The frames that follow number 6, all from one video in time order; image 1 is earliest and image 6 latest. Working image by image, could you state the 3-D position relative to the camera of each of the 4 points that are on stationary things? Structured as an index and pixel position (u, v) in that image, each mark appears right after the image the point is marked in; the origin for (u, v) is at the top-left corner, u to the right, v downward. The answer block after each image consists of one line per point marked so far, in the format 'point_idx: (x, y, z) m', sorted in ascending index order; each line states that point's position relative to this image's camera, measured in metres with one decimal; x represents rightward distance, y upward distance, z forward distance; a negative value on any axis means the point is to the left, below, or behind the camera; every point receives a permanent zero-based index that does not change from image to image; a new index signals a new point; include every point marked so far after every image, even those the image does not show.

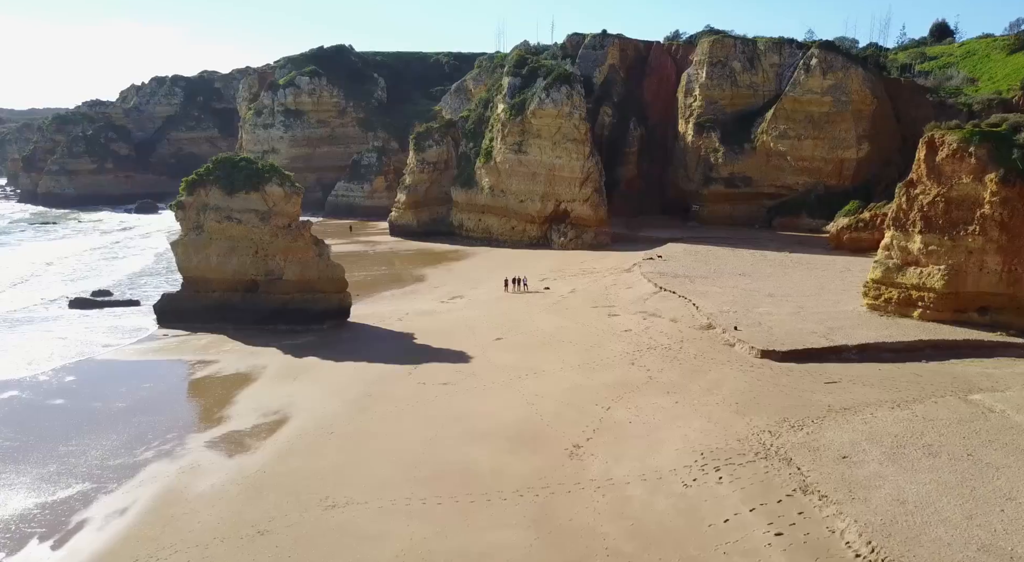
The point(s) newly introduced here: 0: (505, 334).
0: (-0.2, -1.5, +18.1) m
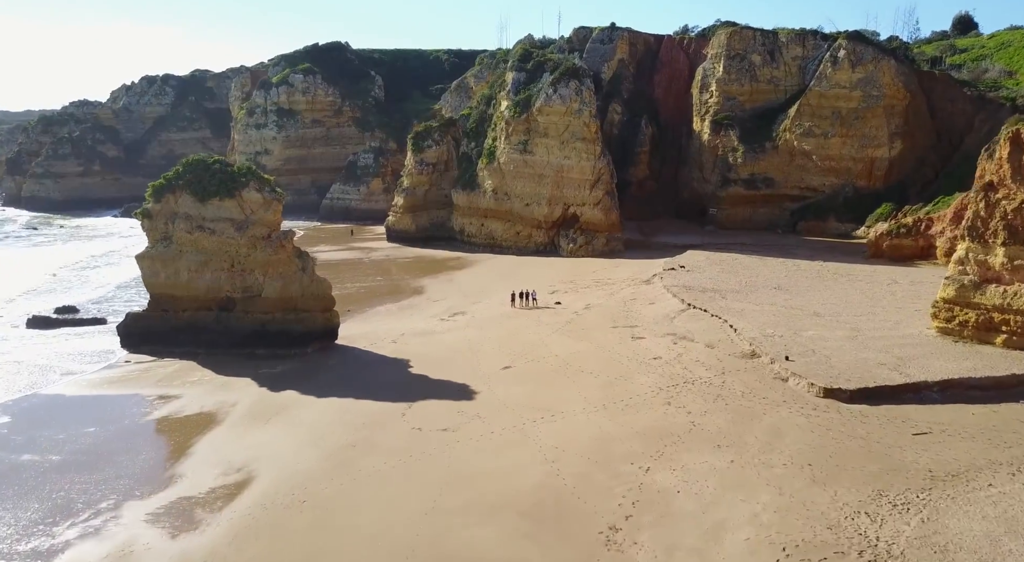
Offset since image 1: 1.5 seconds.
0: (+0.1, -2.0, +15.7) m
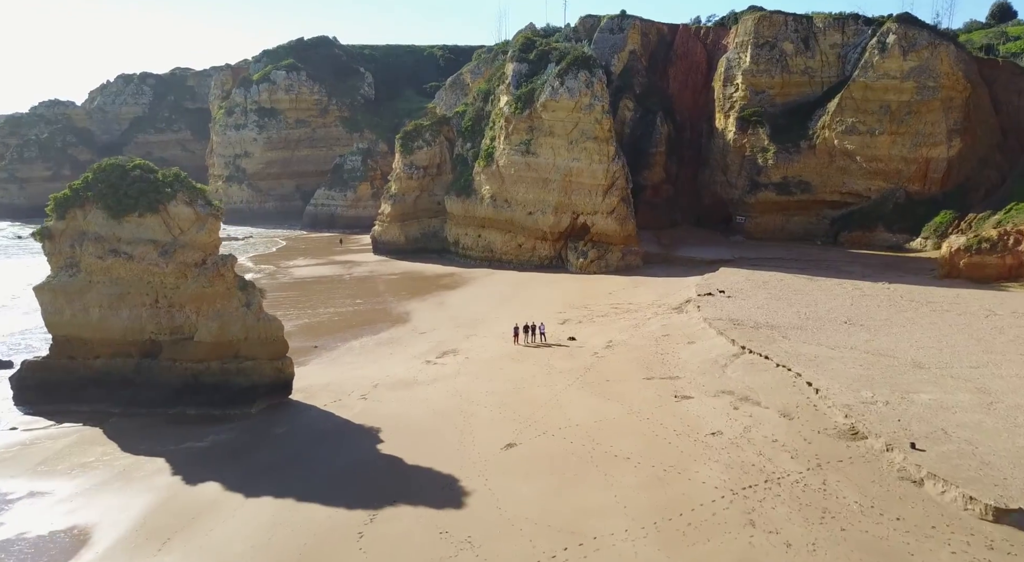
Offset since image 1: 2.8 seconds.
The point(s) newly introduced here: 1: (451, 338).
0: (+0.2, -2.8, +11.7) m
1: (-1.8, -1.7, +18.8) m
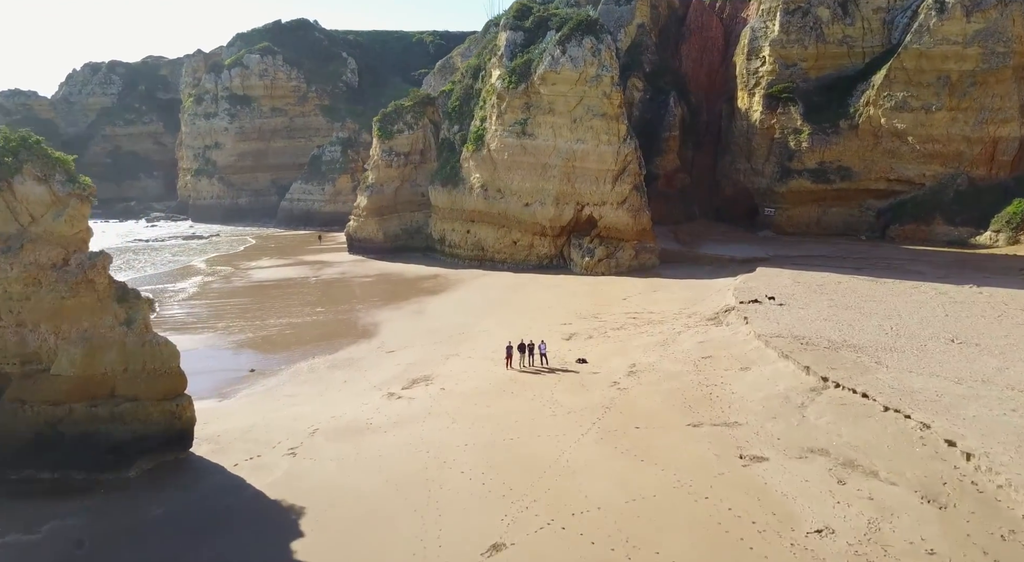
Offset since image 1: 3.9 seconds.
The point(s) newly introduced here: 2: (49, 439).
0: (0.0, -2.9, +7.6) m
1: (-2.0, -1.8, +14.7) m
2: (-7.1, -2.4, +9.9) m
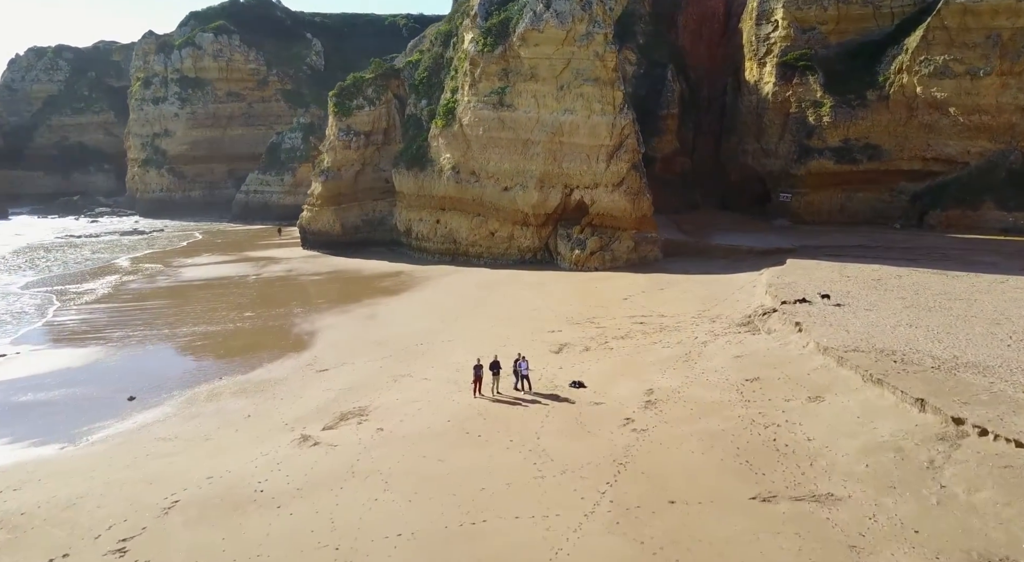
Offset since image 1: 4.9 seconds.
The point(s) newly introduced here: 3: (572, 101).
0: (-0.3, -2.8, +3.8) m
1: (-2.4, -1.7, +10.9) m
2: (-7.5, -2.4, +5.9) m
3: (+1.8, +5.5, +19.8) m
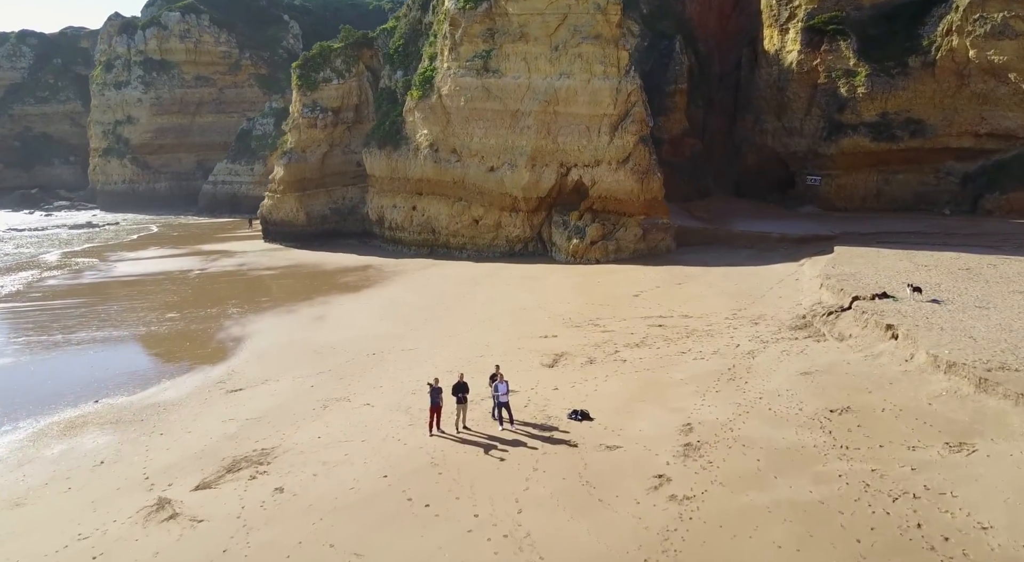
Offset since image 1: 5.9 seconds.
0: (-0.5, -2.6, +0.8) m
1: (-2.7, -1.5, +7.8) m
2: (-7.7, -2.2, +2.8) m
3: (+1.5, +5.6, +16.8) m
